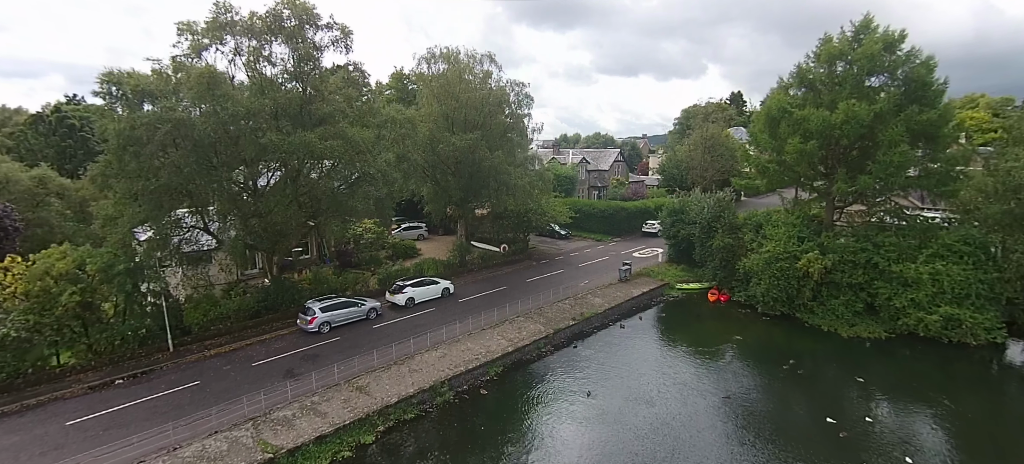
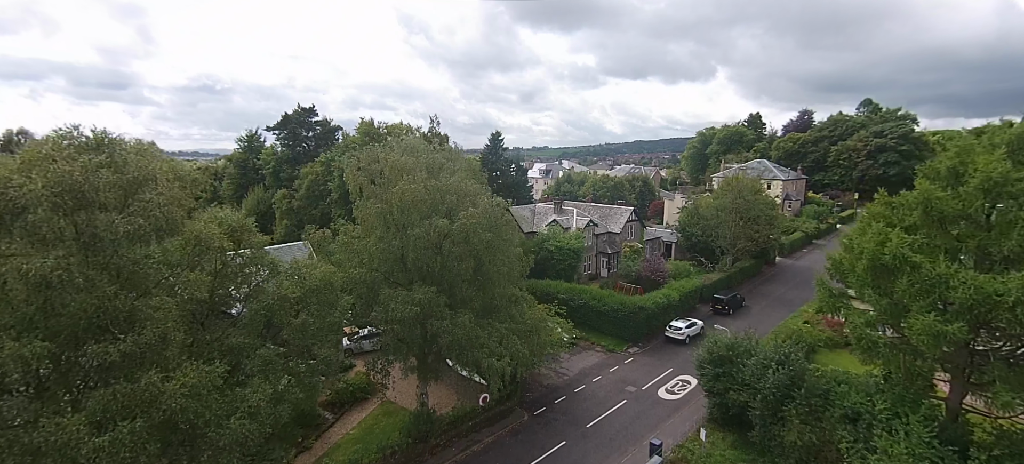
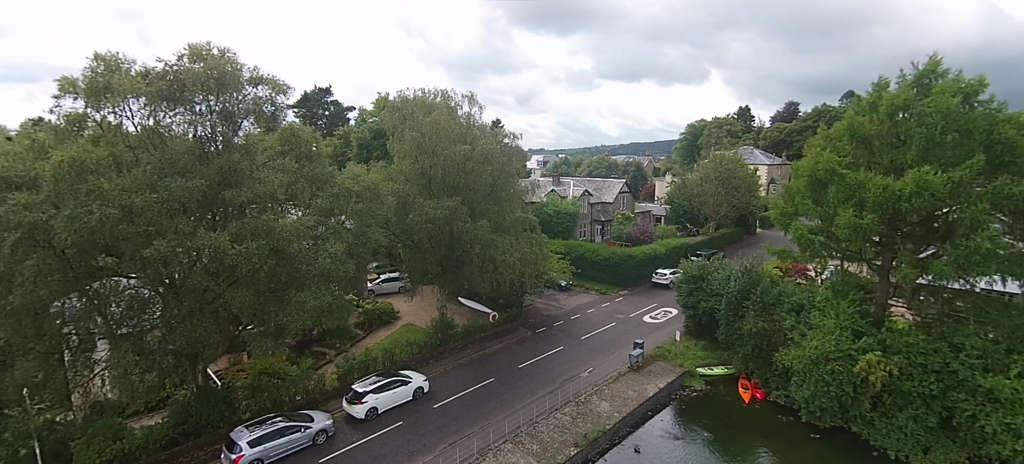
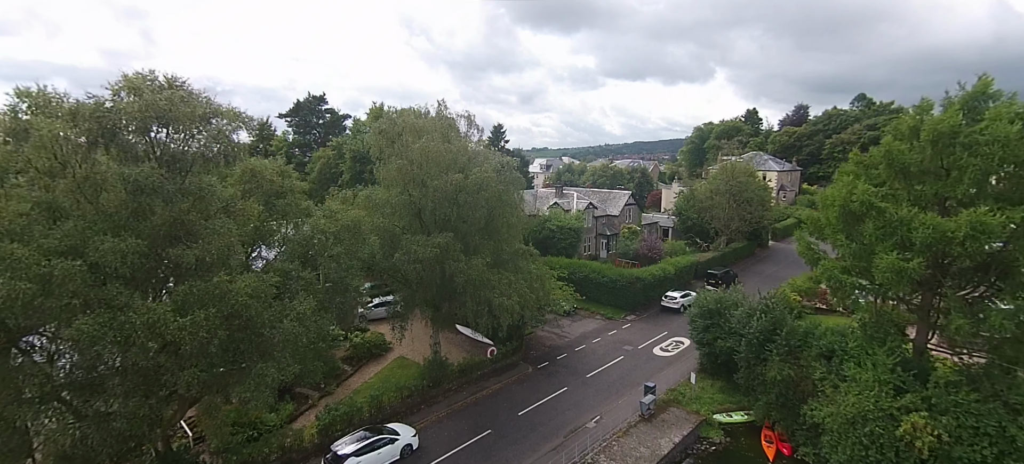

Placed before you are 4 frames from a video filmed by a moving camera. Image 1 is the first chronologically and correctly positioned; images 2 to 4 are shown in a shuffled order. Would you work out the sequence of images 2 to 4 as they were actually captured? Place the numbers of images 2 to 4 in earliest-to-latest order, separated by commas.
3, 4, 2
